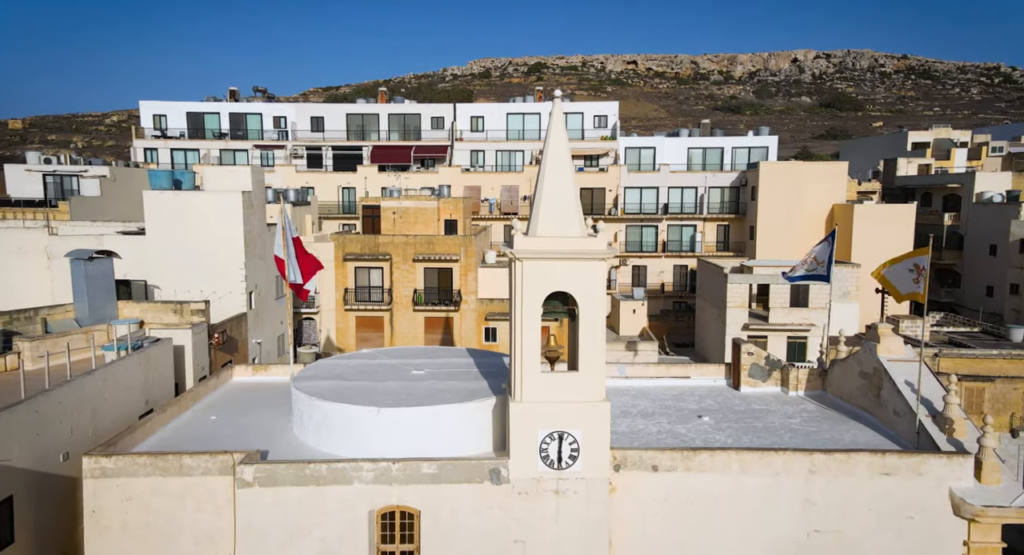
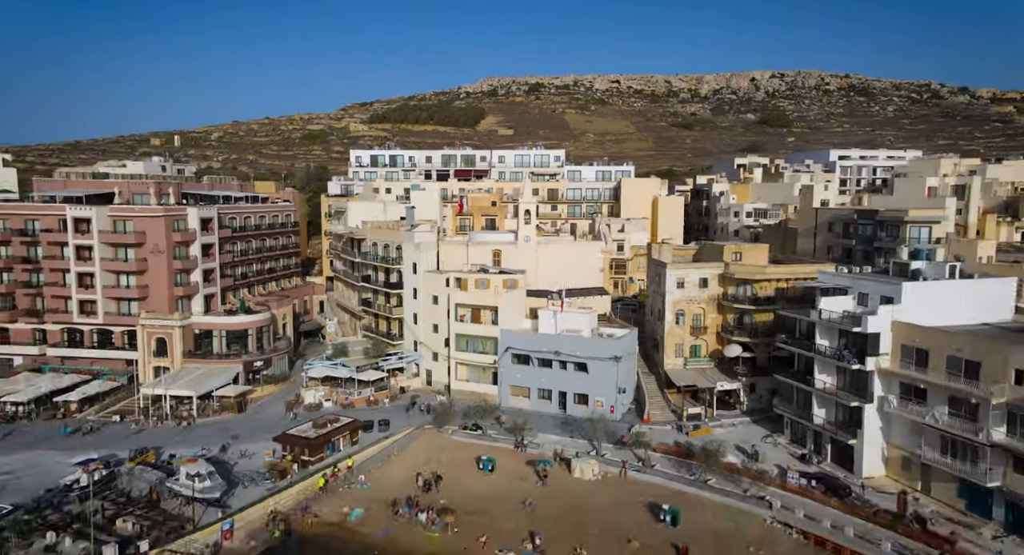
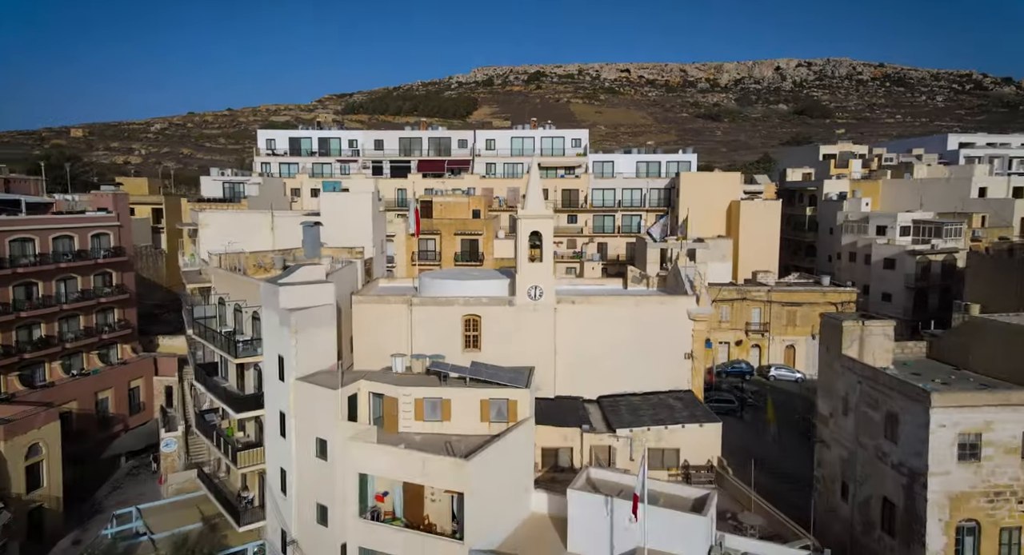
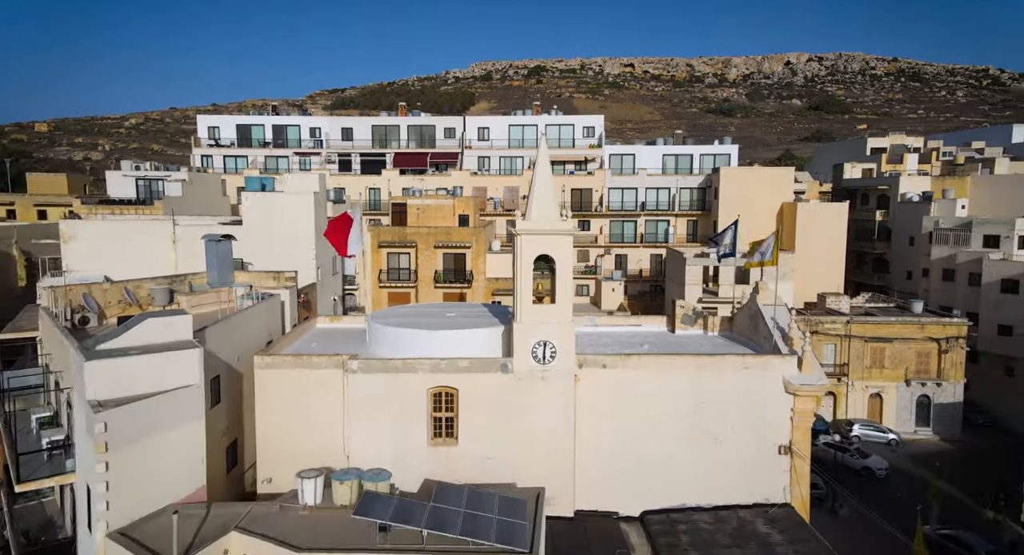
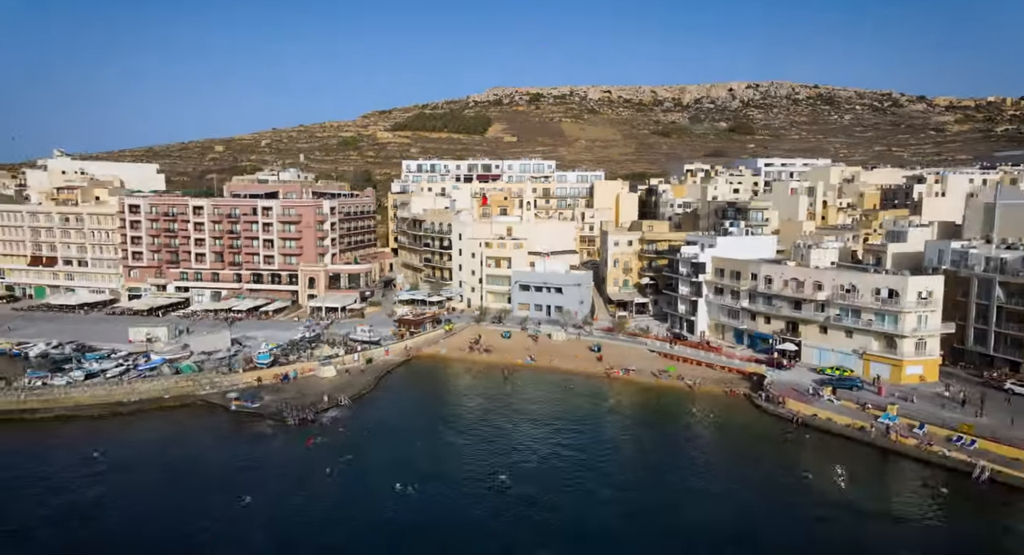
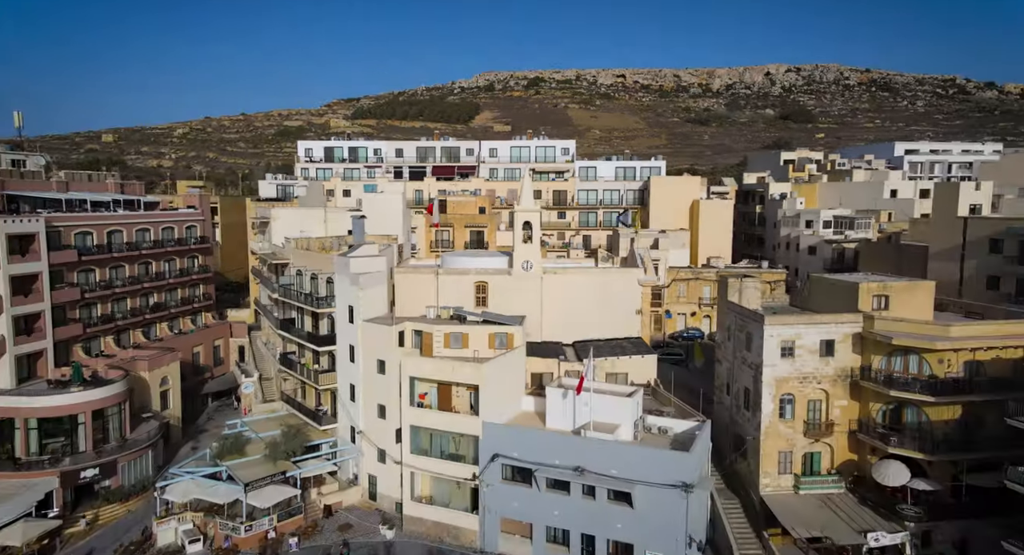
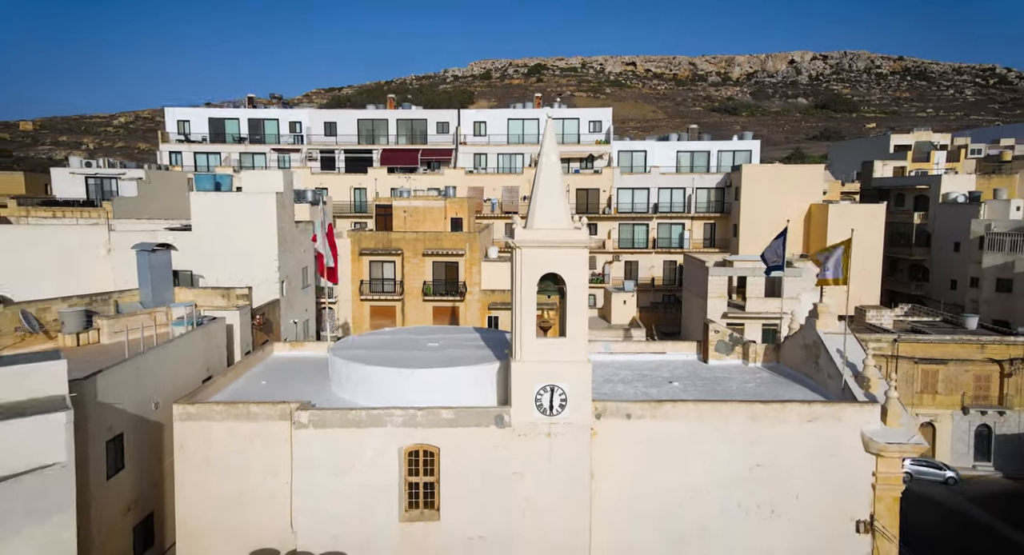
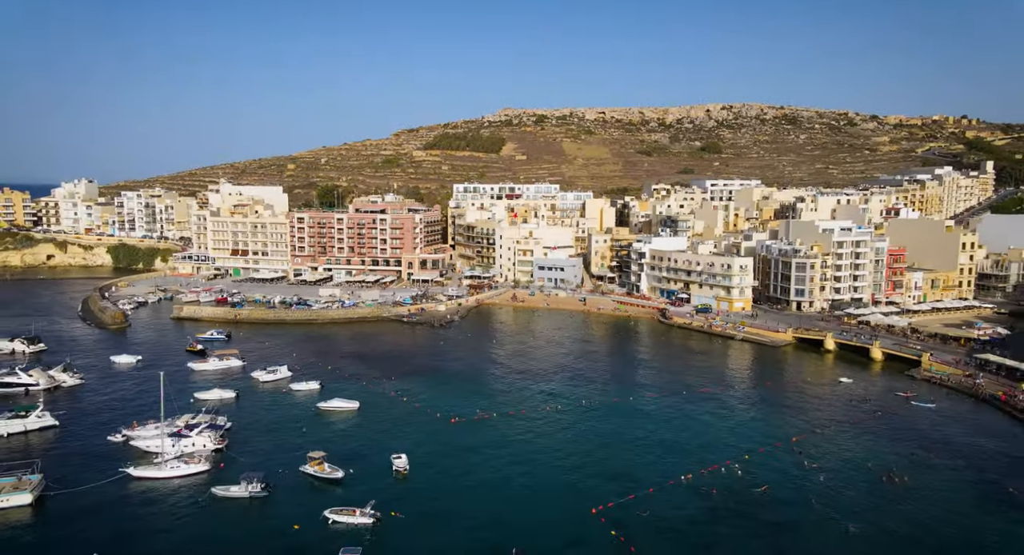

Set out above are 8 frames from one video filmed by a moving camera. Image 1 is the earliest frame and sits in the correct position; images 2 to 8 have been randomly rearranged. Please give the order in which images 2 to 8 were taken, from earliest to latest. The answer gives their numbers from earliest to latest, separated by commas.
7, 4, 3, 6, 2, 5, 8
